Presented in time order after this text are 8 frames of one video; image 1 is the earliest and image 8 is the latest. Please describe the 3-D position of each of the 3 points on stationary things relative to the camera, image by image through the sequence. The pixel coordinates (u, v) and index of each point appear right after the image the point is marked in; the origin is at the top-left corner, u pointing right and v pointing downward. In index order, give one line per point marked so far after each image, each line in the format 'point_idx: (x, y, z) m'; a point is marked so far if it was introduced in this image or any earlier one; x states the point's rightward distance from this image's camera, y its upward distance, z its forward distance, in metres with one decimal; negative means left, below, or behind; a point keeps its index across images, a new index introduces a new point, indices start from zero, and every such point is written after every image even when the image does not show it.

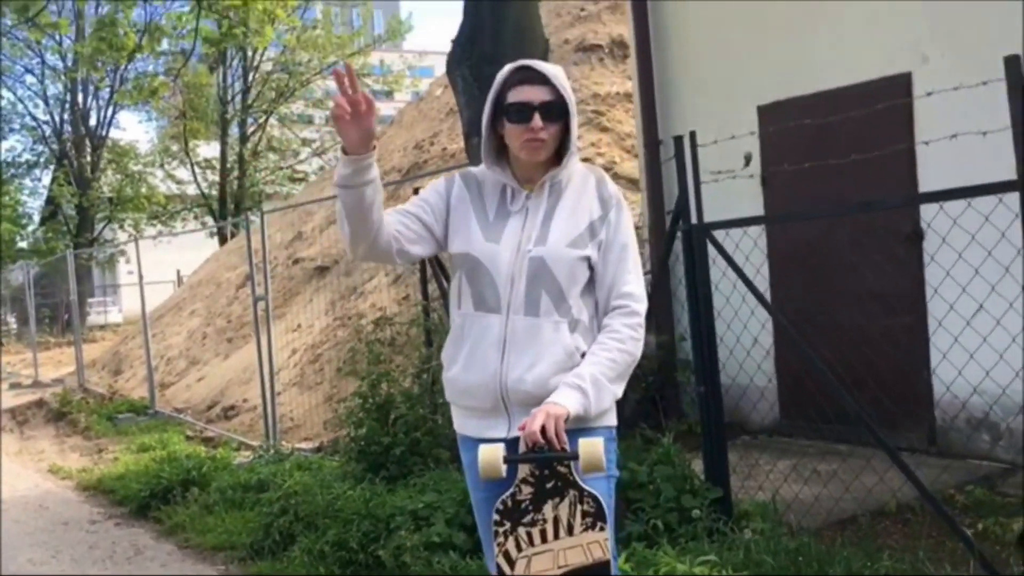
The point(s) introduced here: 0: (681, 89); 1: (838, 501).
0: (+1.2, +1.4, +7.0) m
1: (+1.5, -1.0, +4.8) m
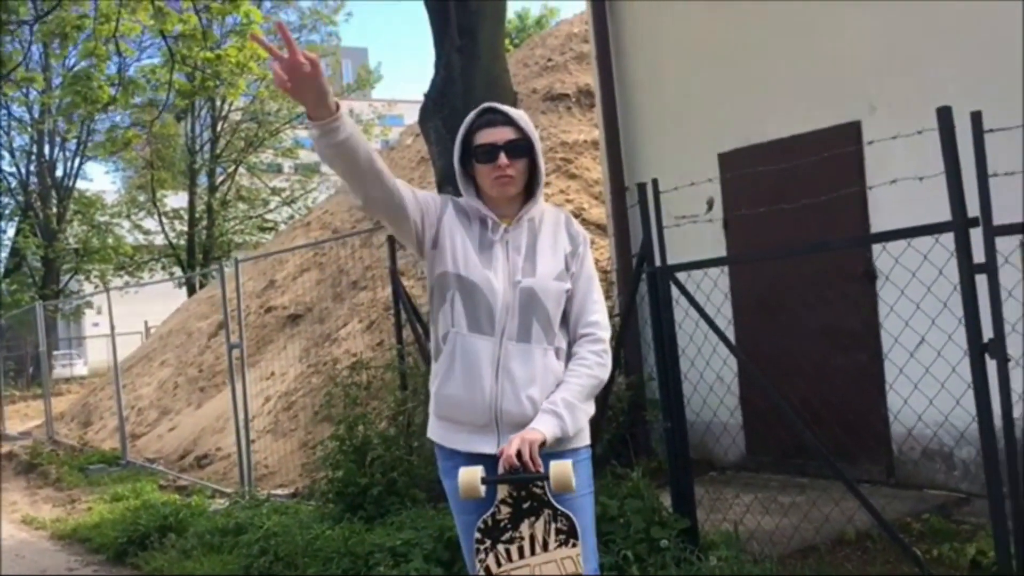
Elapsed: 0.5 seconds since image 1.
0: (+0.9, +1.1, +7.3) m
1: (+1.4, -1.2, +5.0) m
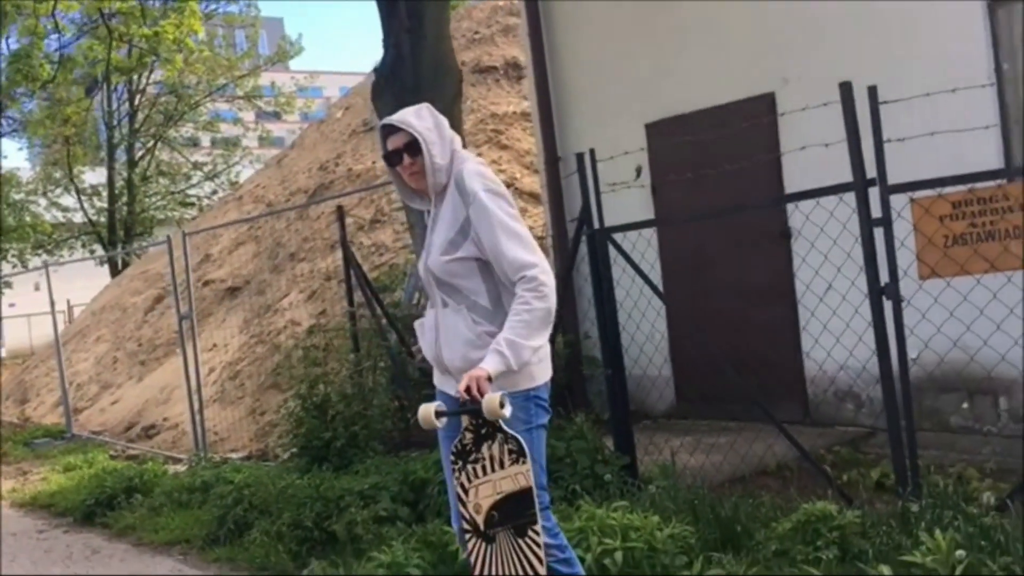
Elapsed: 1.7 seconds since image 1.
0: (+0.5, +1.4, +7.7) m
1: (+1.2, -1.0, +5.5) m
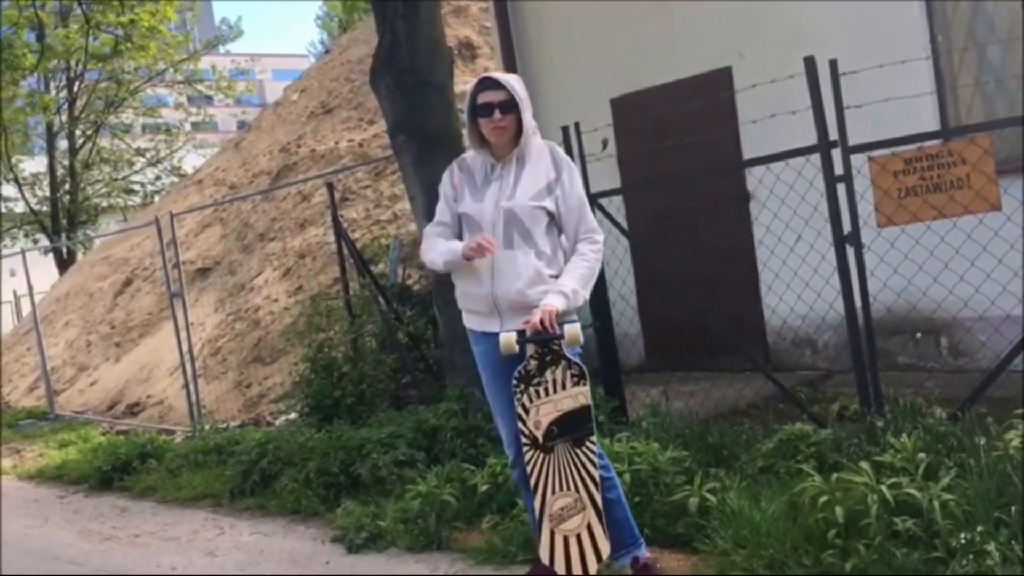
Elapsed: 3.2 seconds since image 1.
0: (+0.3, +1.6, +8.2) m
1: (+1.2, -0.7, +6.1) m
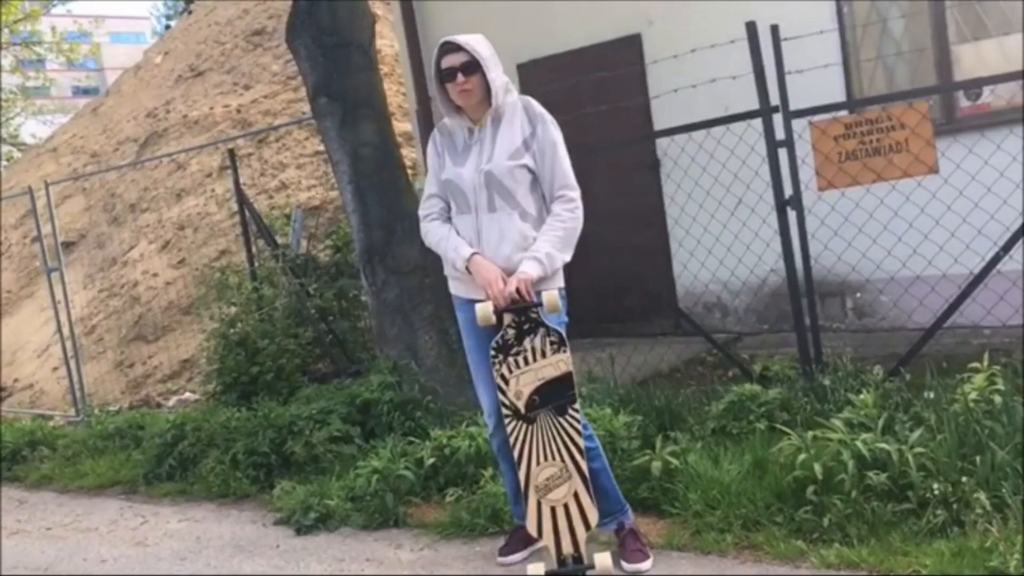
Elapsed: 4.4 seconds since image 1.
0: (-0.5, +1.9, +8.1) m
1: (+0.7, -0.5, +6.2) m
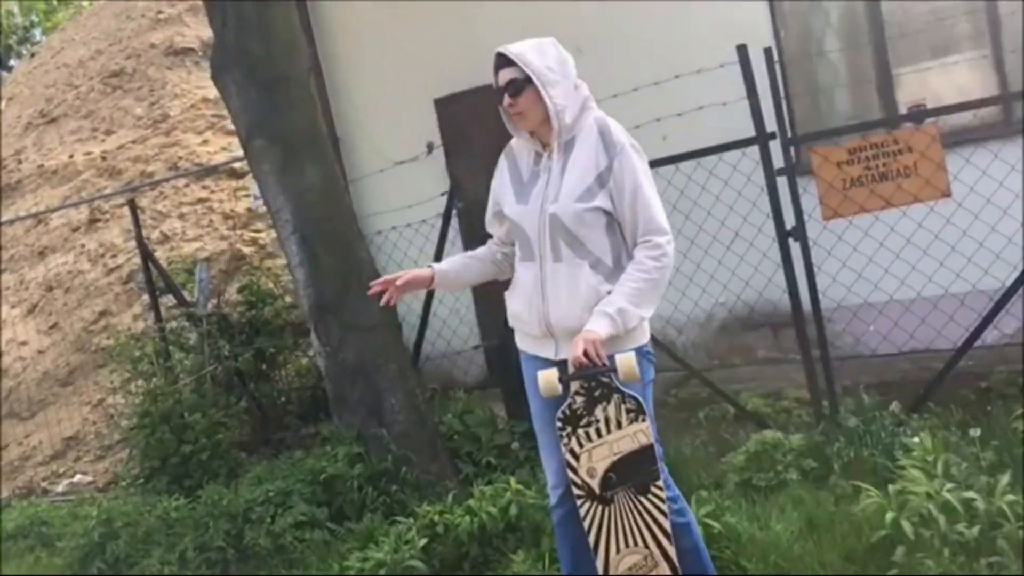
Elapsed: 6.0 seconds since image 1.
0: (-1.2, +1.5, +7.5) m
1: (+0.5, -0.8, +5.8) m
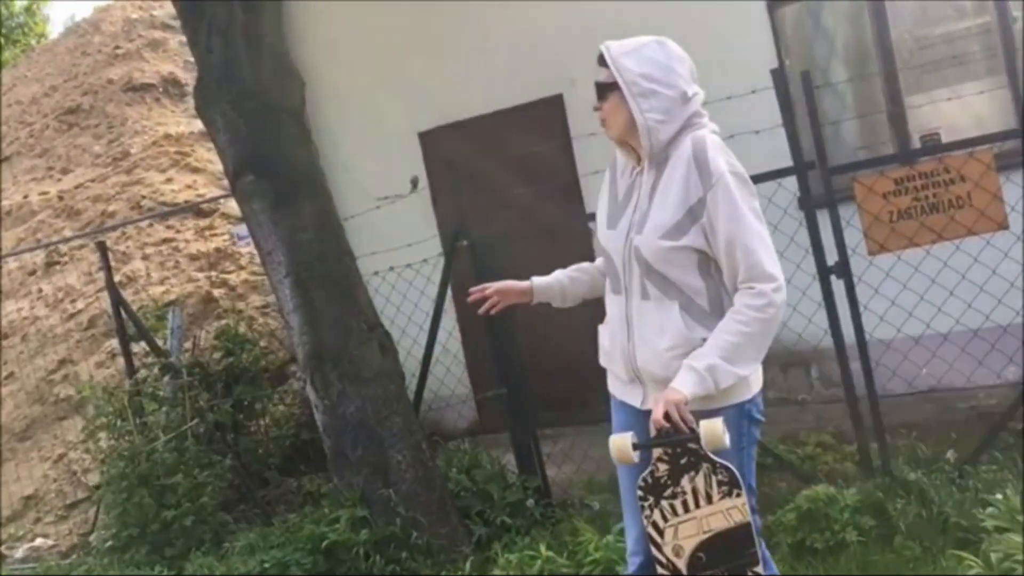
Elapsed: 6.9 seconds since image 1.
0: (-1.2, +1.2, +7.2) m
1: (+0.5, -1.0, +5.4) m
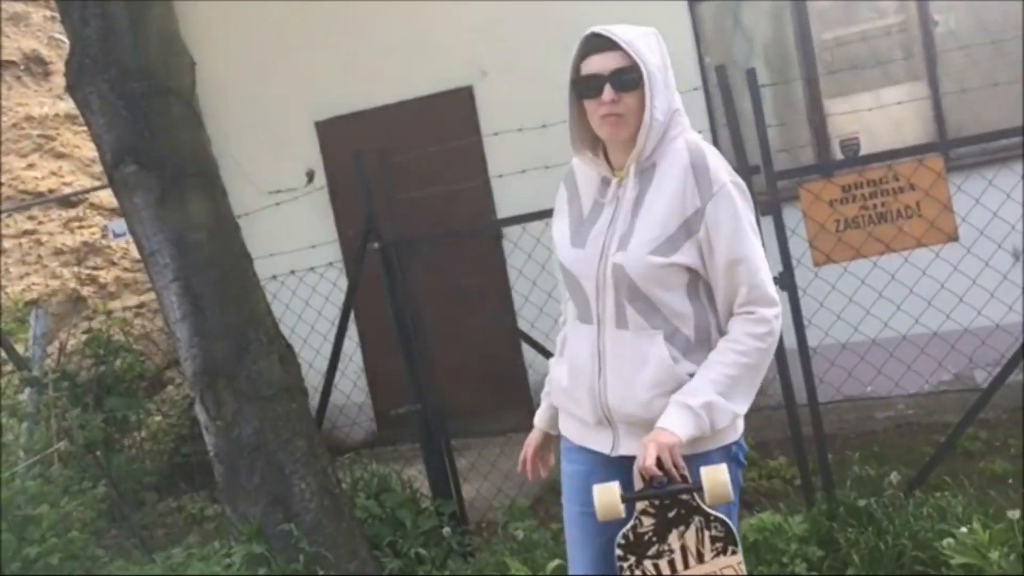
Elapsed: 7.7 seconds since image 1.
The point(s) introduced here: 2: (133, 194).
0: (-1.9, +1.2, +6.6) m
1: (+0.1, -1.0, +5.0) m
2: (-1.5, +0.4, +3.9) m
